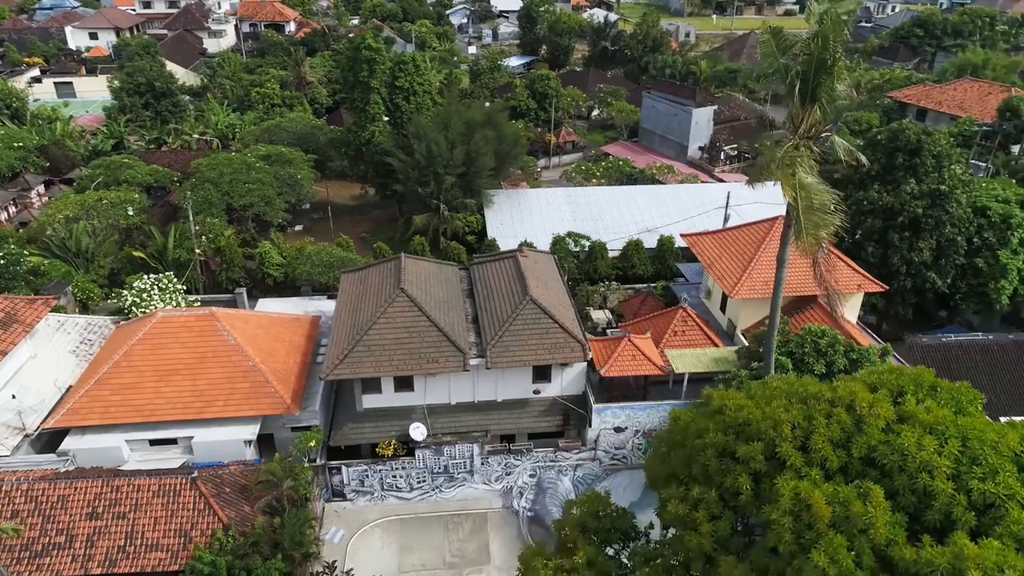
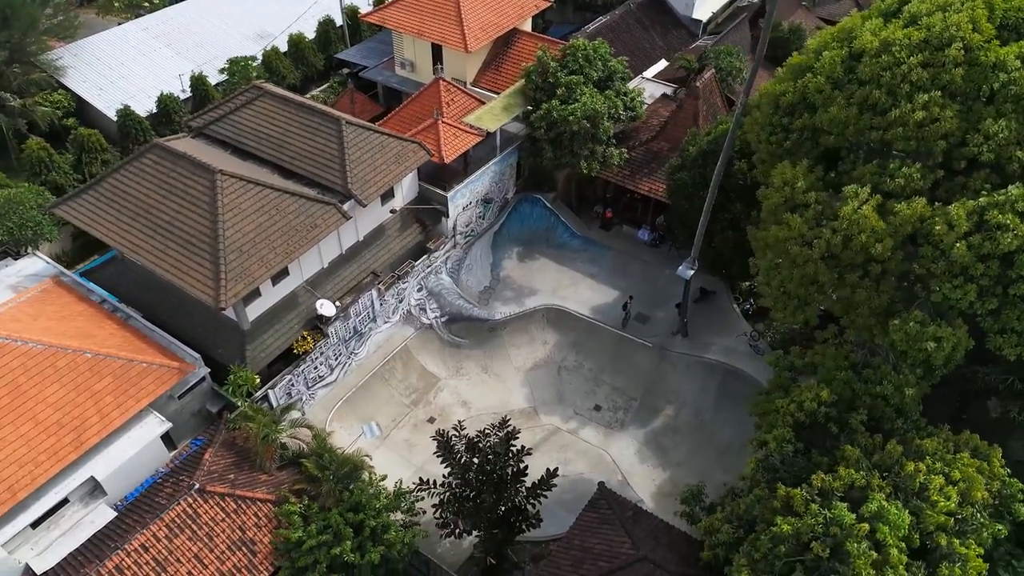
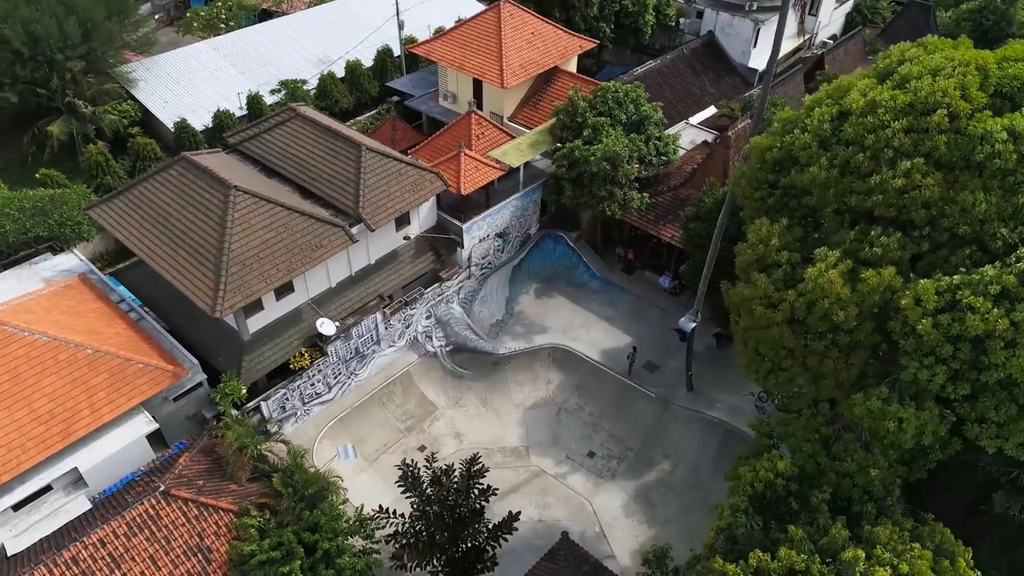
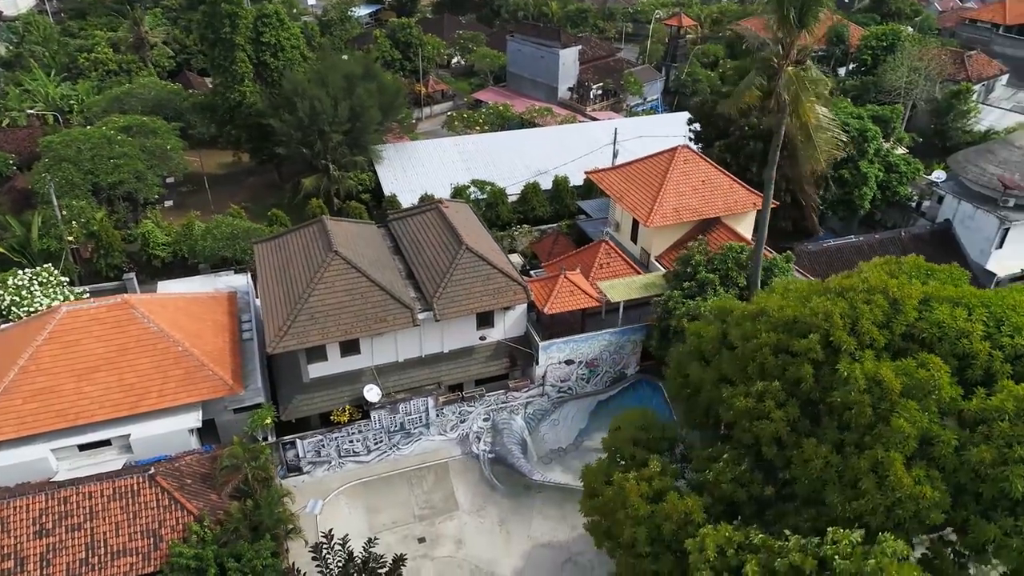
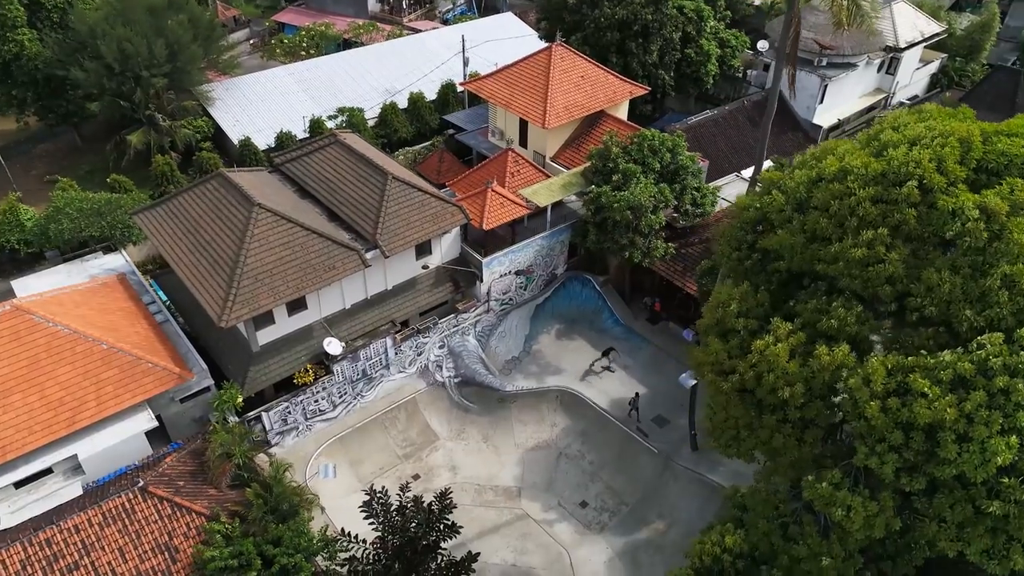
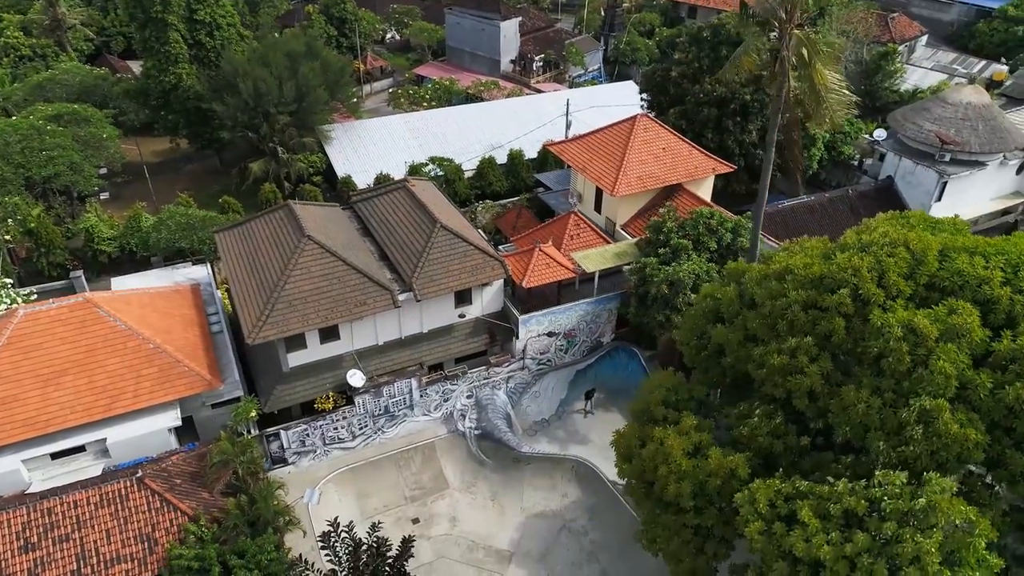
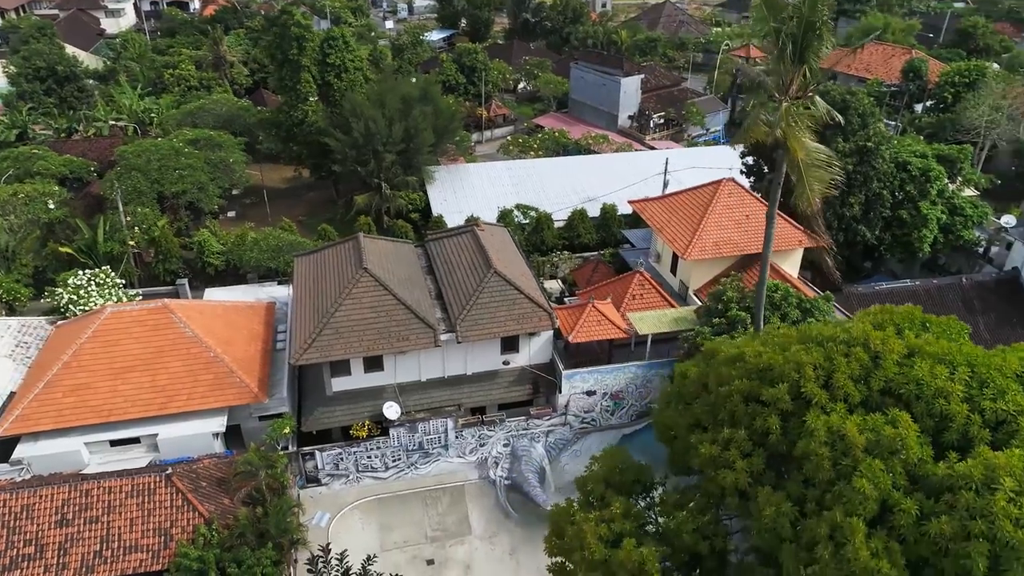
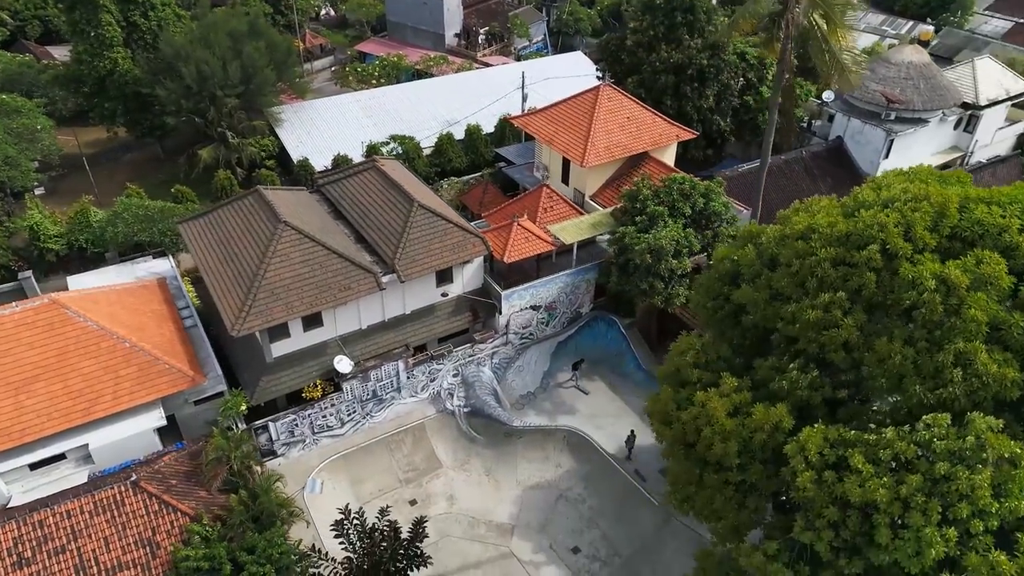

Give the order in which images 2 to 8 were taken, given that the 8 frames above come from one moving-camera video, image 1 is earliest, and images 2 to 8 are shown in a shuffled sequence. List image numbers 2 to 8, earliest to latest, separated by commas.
7, 4, 6, 8, 5, 3, 2
